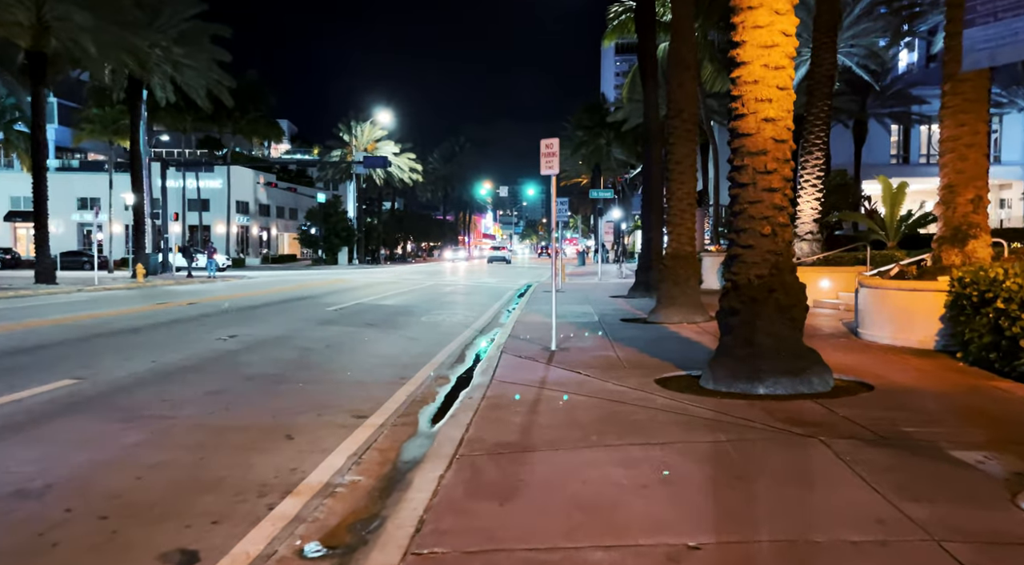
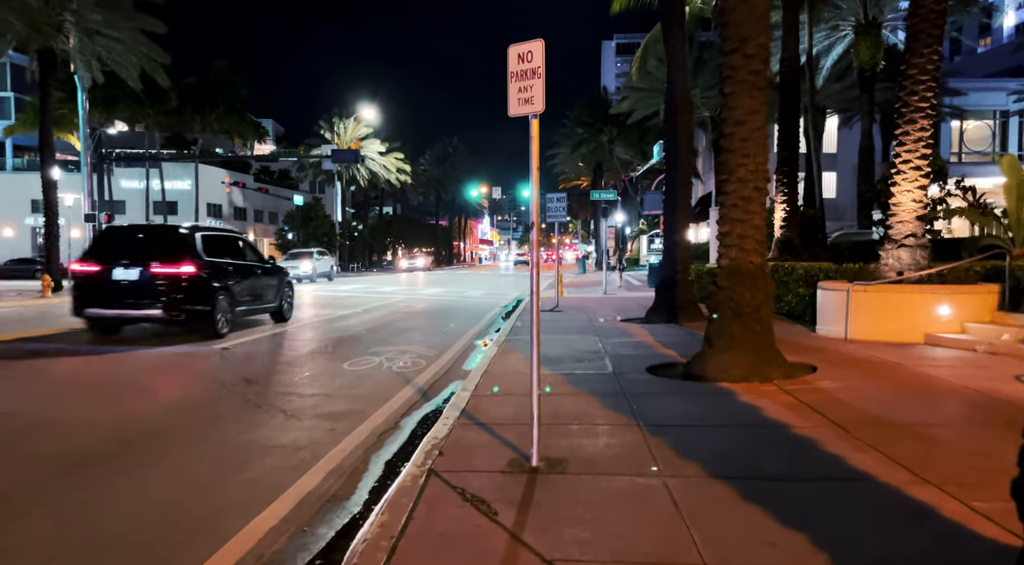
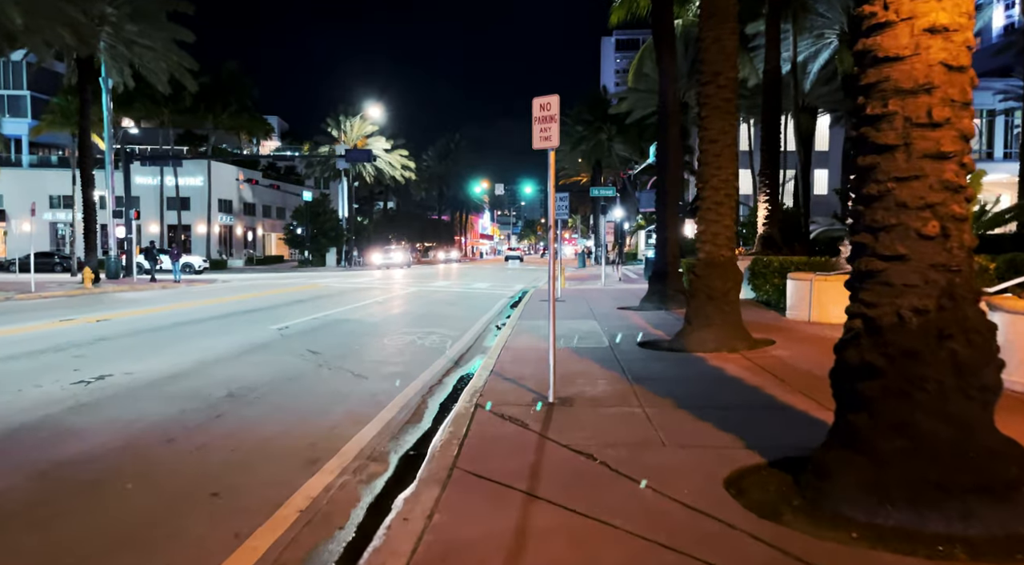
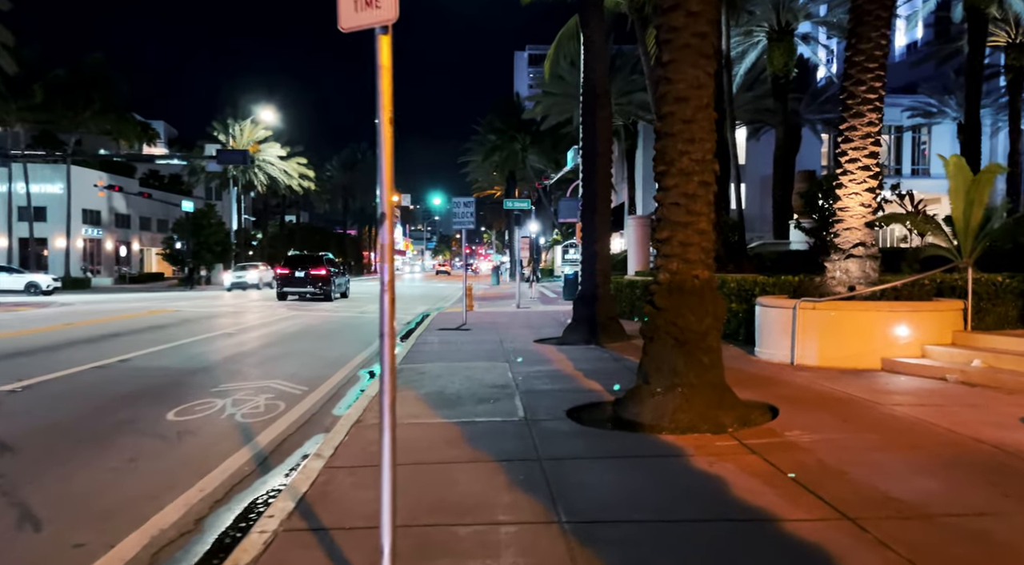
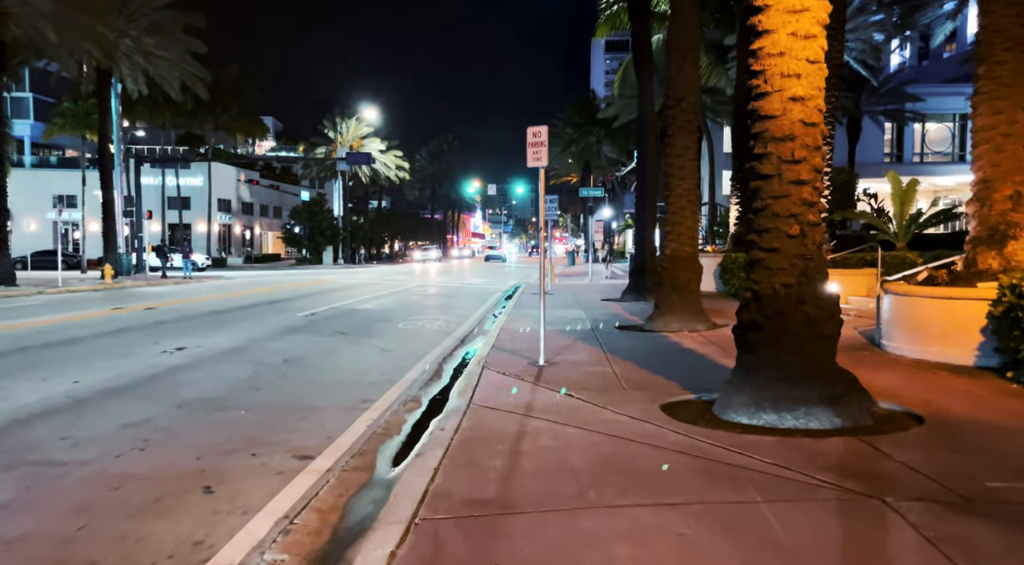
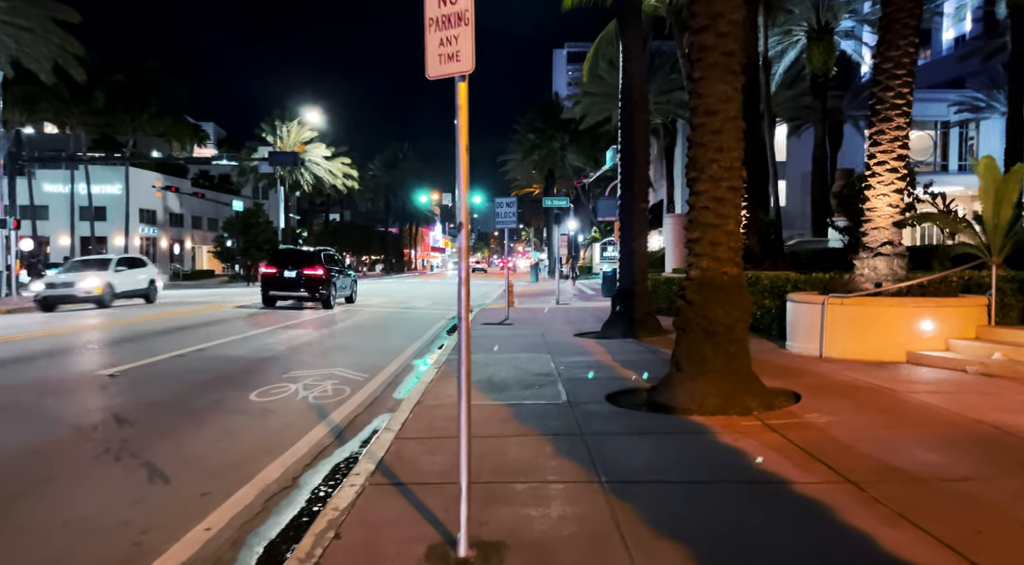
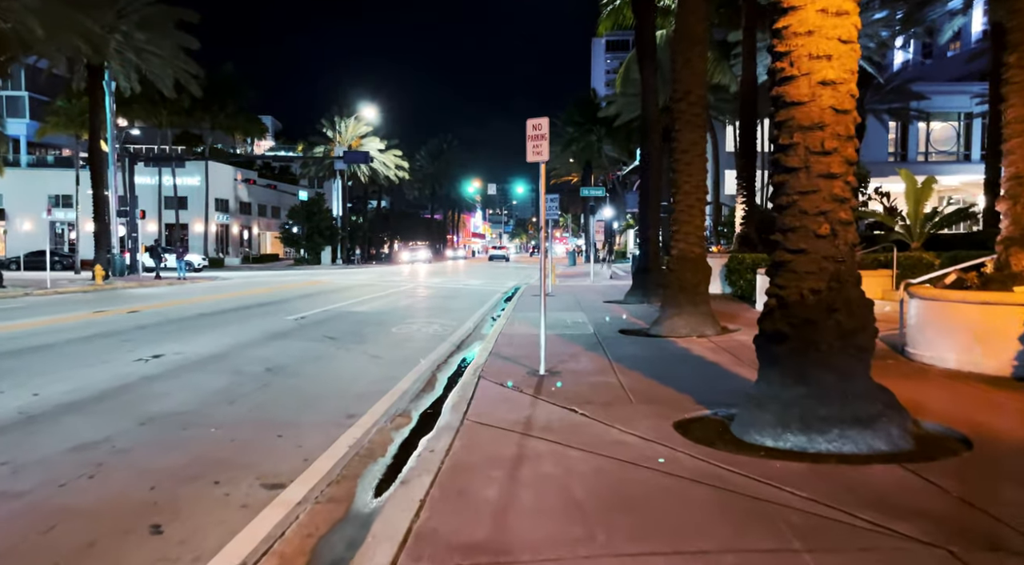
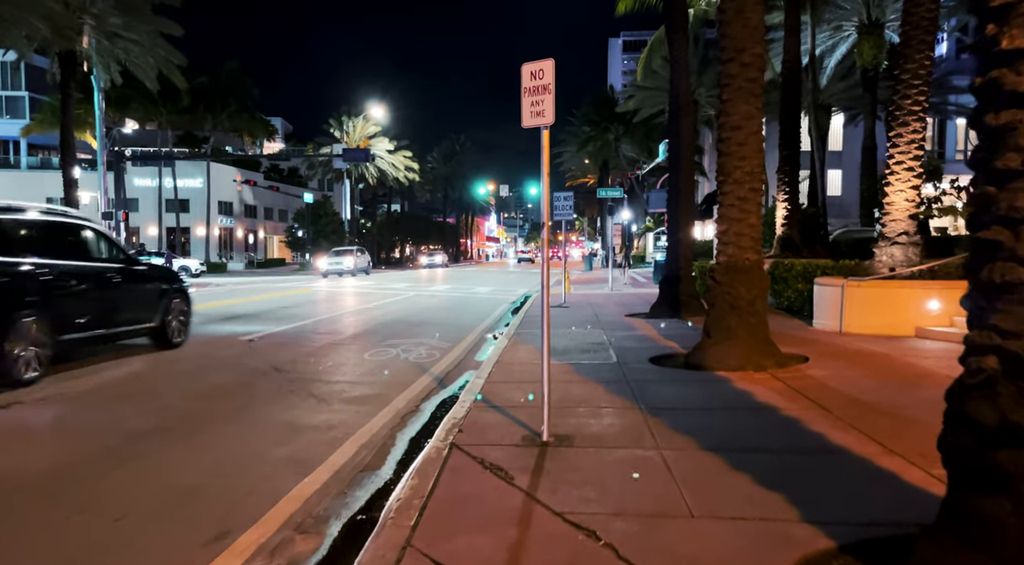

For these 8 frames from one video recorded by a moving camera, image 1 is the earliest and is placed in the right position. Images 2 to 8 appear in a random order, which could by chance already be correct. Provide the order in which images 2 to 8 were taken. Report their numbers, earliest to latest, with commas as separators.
5, 7, 3, 8, 2, 6, 4
